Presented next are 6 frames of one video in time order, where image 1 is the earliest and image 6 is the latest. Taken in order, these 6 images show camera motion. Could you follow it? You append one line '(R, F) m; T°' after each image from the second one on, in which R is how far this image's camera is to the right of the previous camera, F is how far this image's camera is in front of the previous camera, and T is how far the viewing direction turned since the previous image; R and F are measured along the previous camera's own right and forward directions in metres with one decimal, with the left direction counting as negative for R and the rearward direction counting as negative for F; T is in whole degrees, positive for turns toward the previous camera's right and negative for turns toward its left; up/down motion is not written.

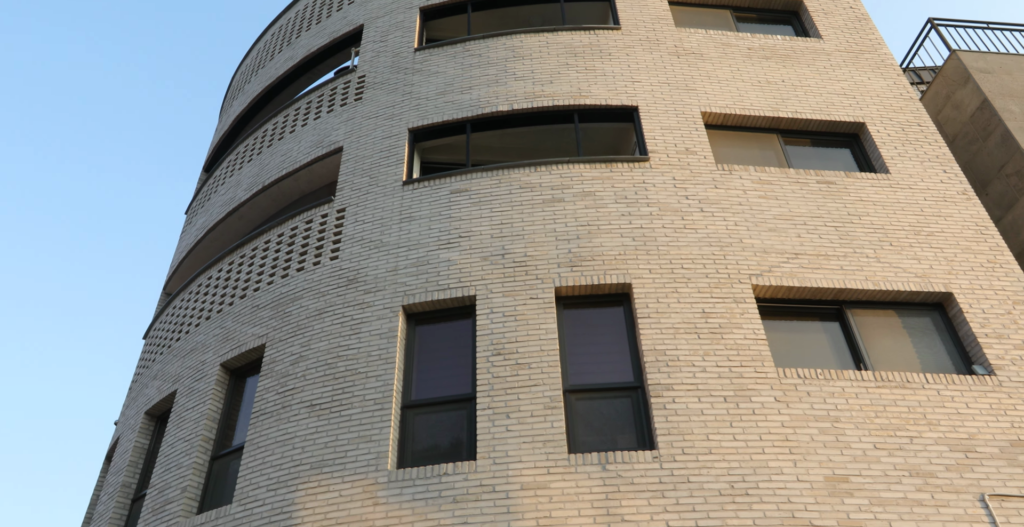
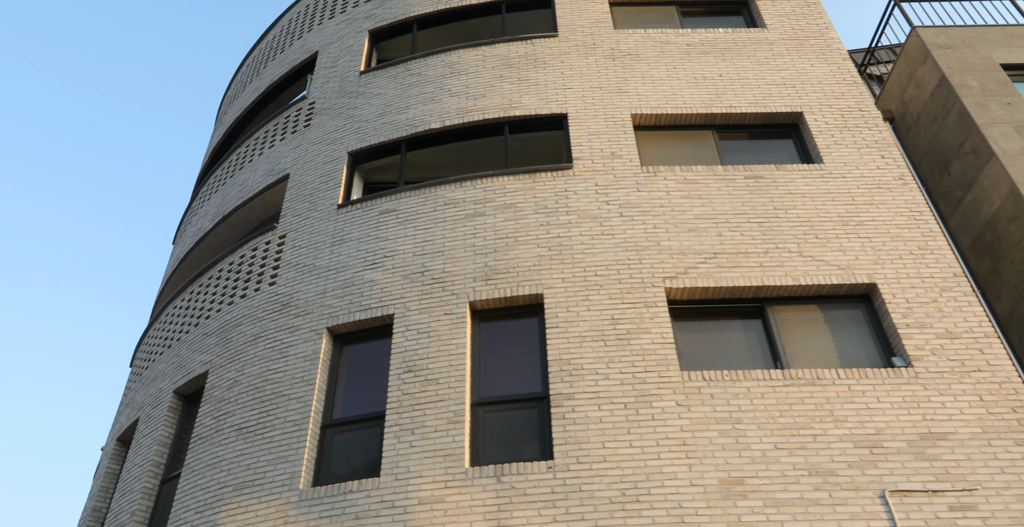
(+2.1, -0.1) m; -5°
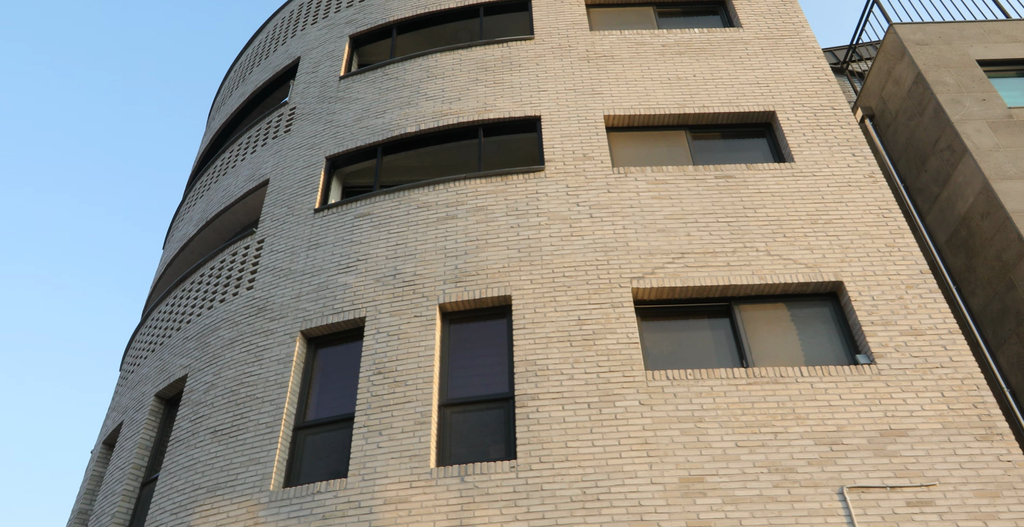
(+0.6, -0.1) m; -1°
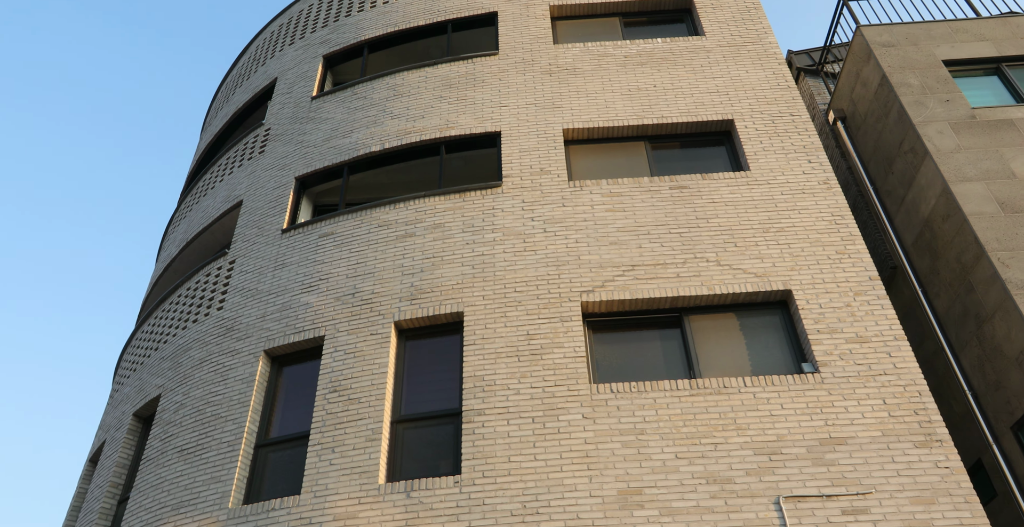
(+1.1, -0.2) m; -2°
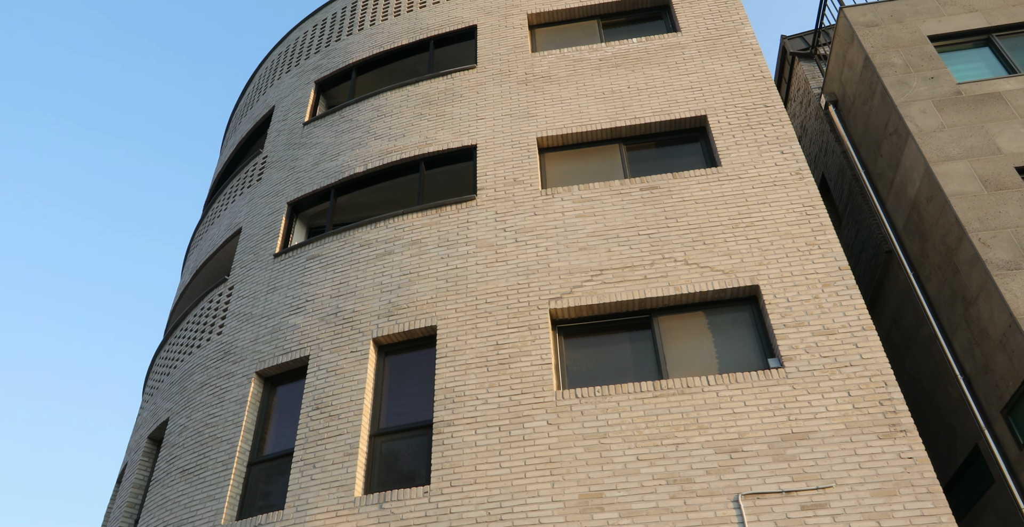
(+1.4, -0.2) m; -4°
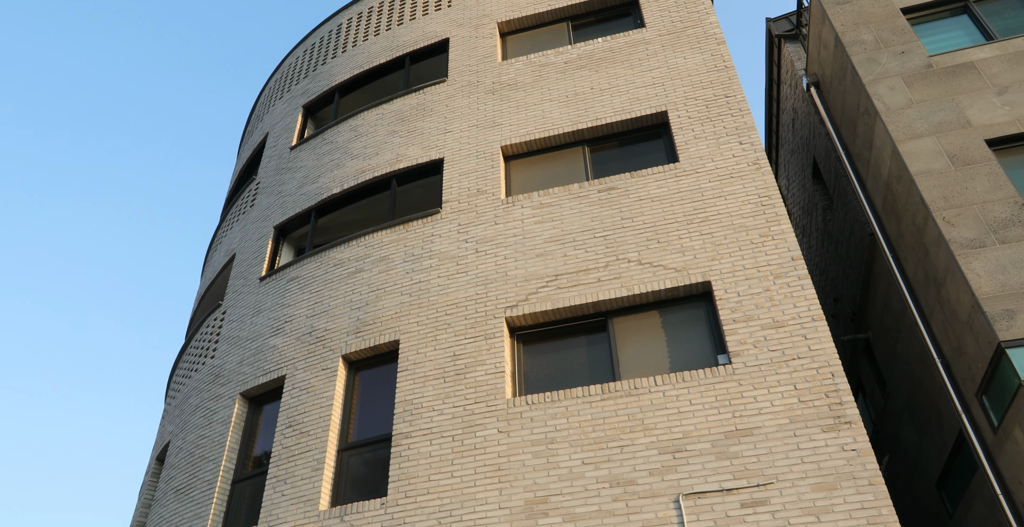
(+1.7, -0.1) m; -5°
